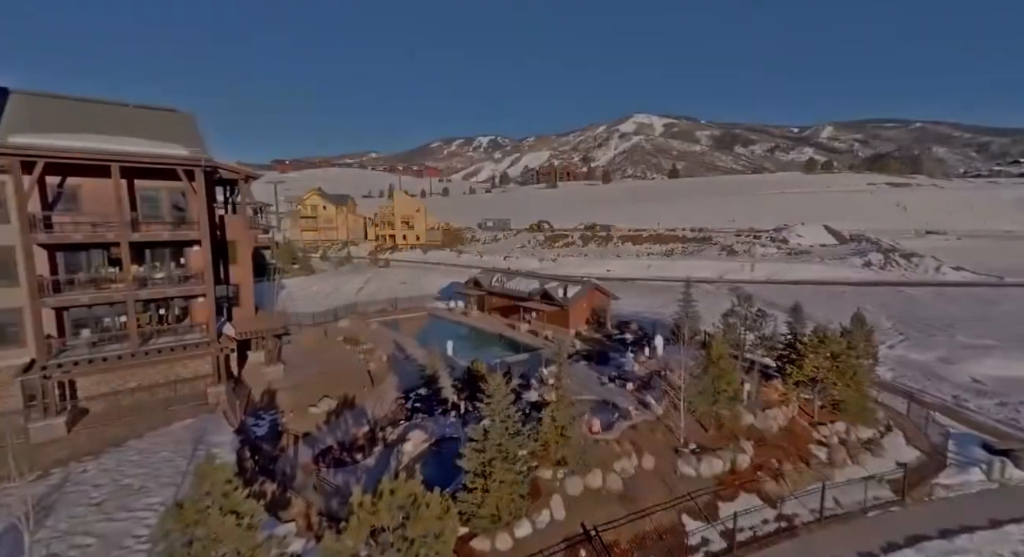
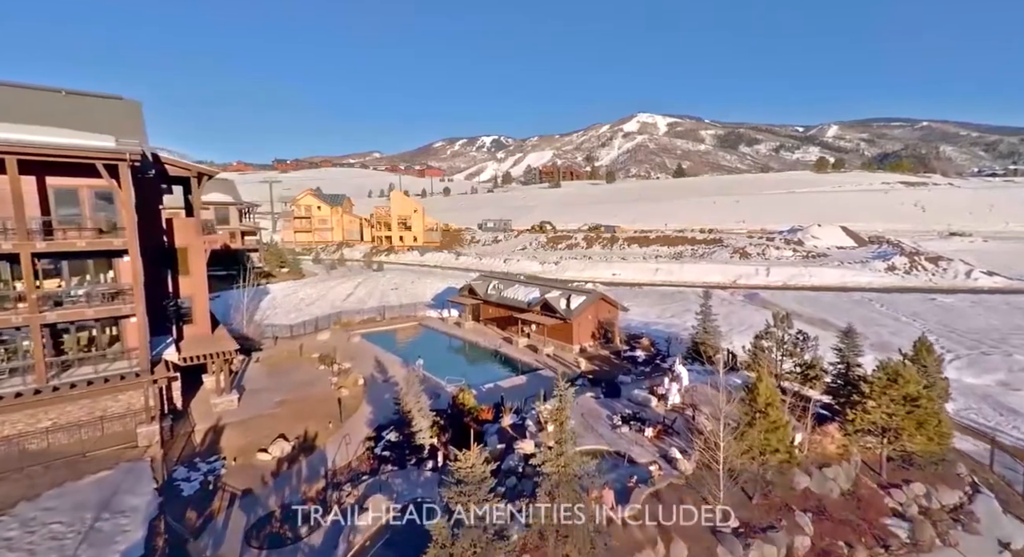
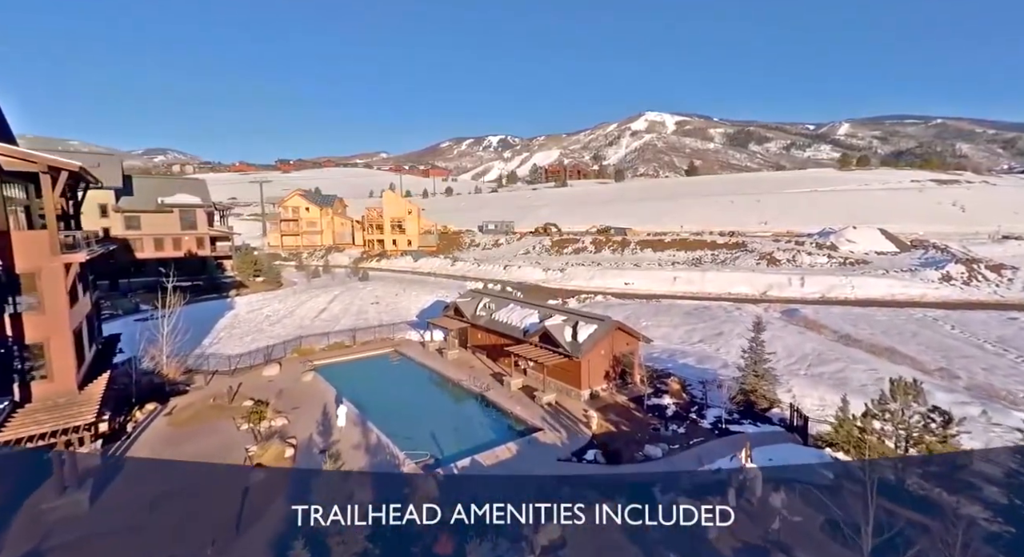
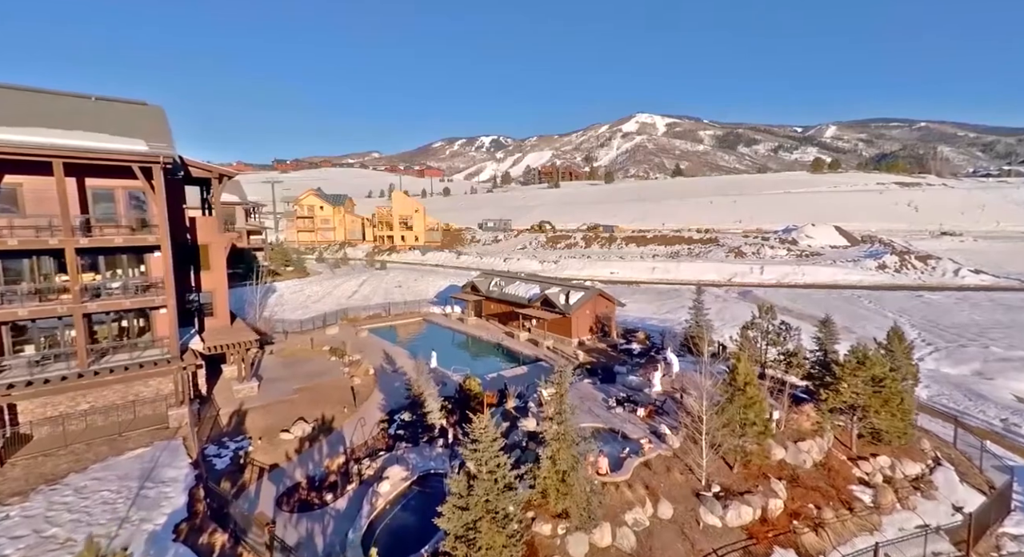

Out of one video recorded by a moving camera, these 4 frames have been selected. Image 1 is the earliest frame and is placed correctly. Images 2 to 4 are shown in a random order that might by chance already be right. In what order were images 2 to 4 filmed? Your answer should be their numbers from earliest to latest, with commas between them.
4, 2, 3
